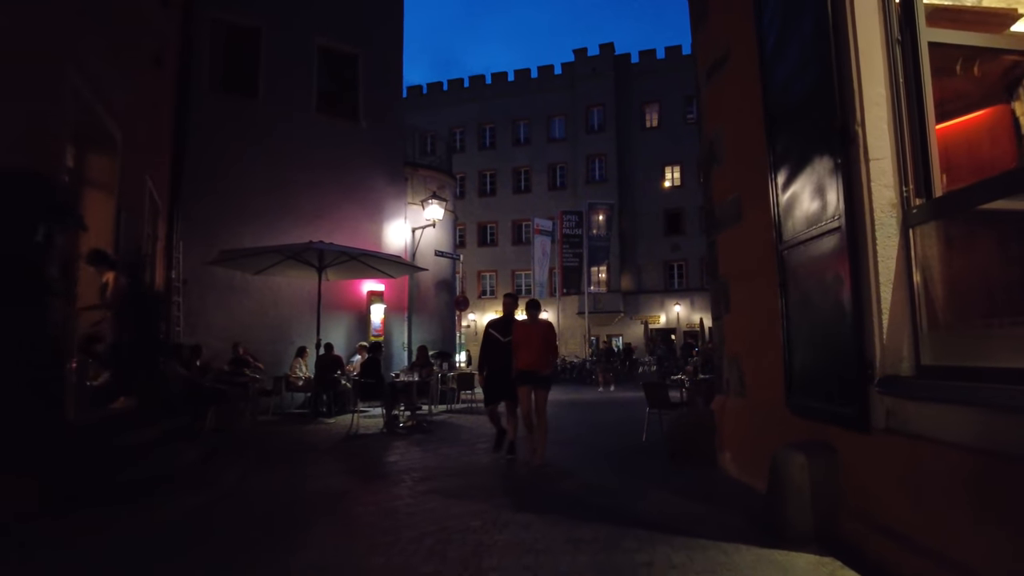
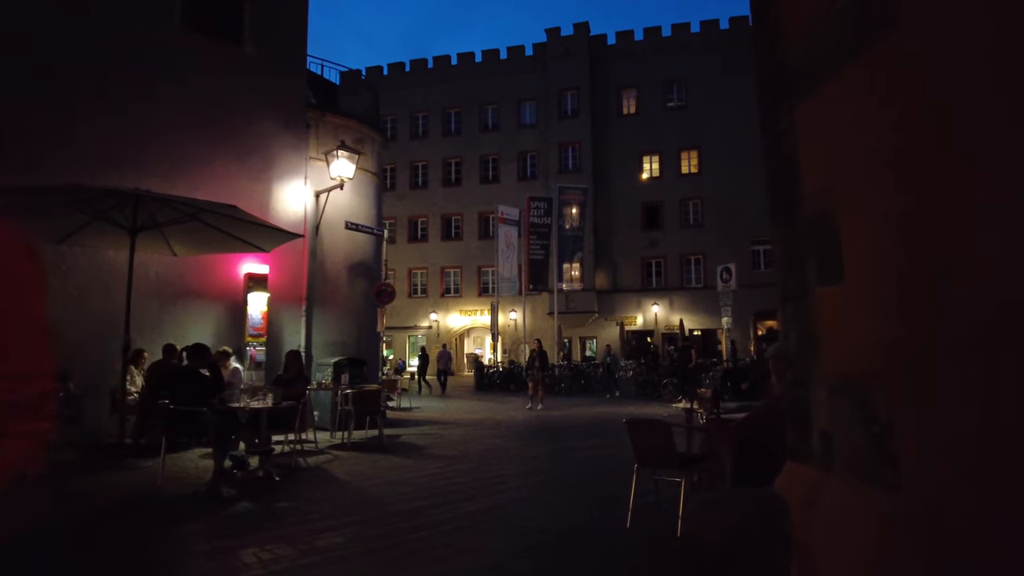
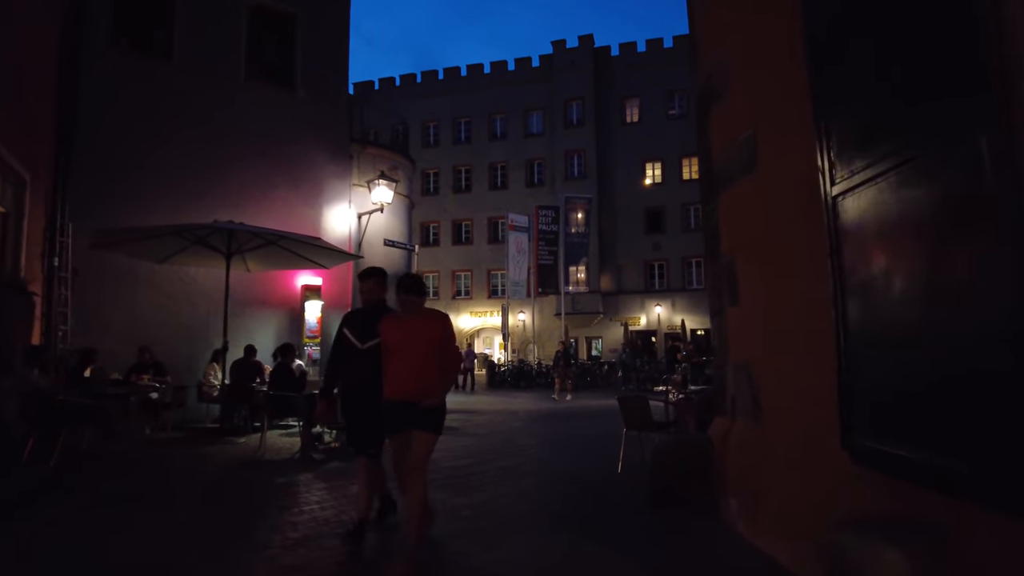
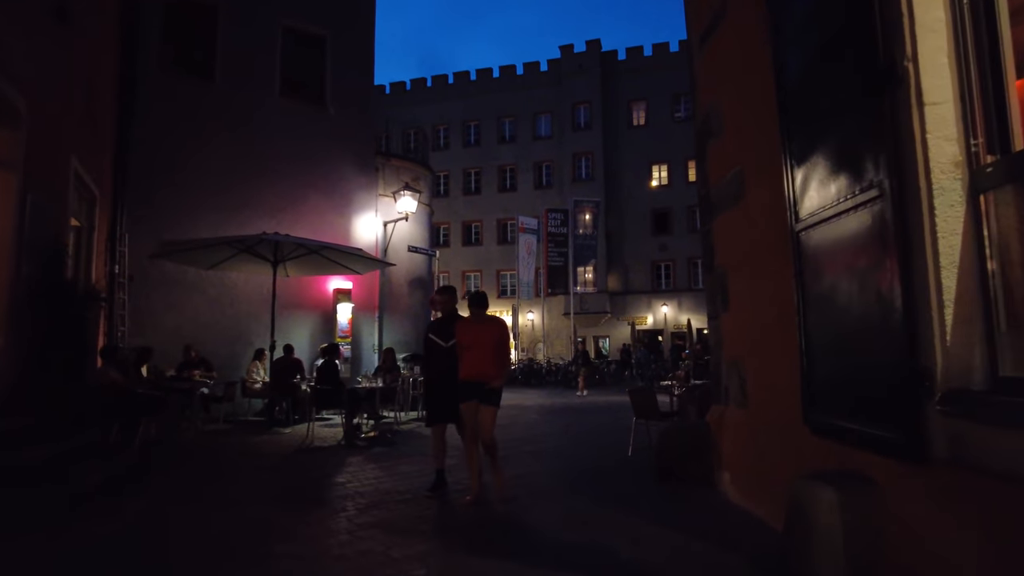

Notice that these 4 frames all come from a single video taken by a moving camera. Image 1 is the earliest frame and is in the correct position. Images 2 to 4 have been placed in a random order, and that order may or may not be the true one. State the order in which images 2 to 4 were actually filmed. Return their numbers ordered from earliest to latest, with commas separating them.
4, 3, 2
